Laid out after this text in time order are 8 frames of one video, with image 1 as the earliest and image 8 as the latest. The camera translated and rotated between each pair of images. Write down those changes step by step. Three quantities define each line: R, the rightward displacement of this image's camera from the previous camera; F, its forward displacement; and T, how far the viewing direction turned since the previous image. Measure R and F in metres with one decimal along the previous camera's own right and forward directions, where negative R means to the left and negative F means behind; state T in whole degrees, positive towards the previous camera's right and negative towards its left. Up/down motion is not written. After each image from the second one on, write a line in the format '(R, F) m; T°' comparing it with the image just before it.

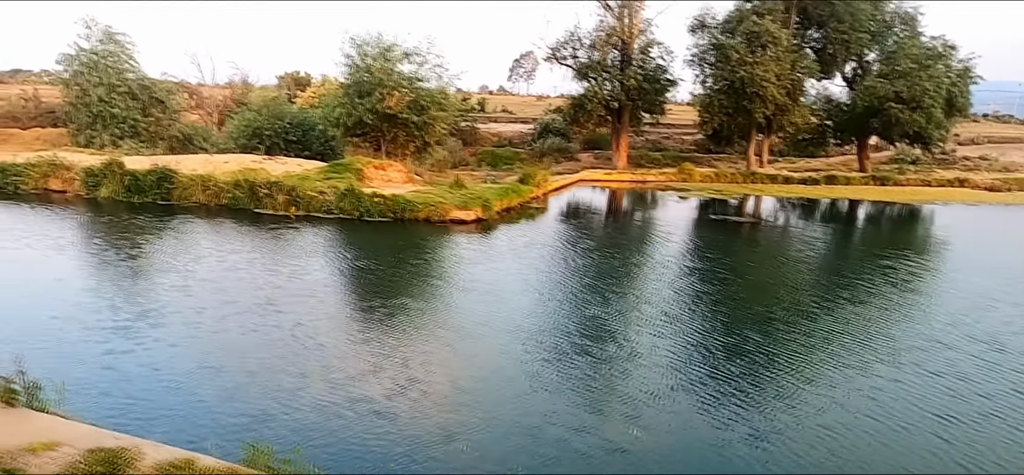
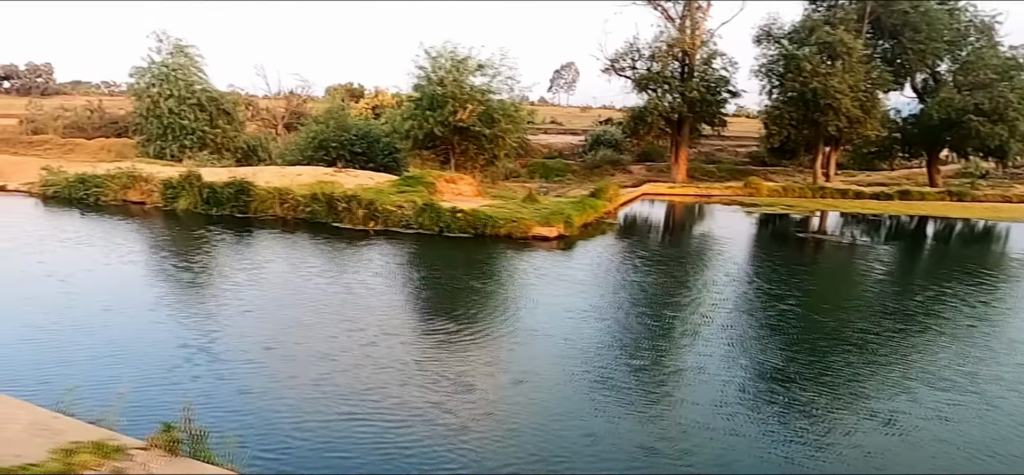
(-0.9, +0.5) m; -3°
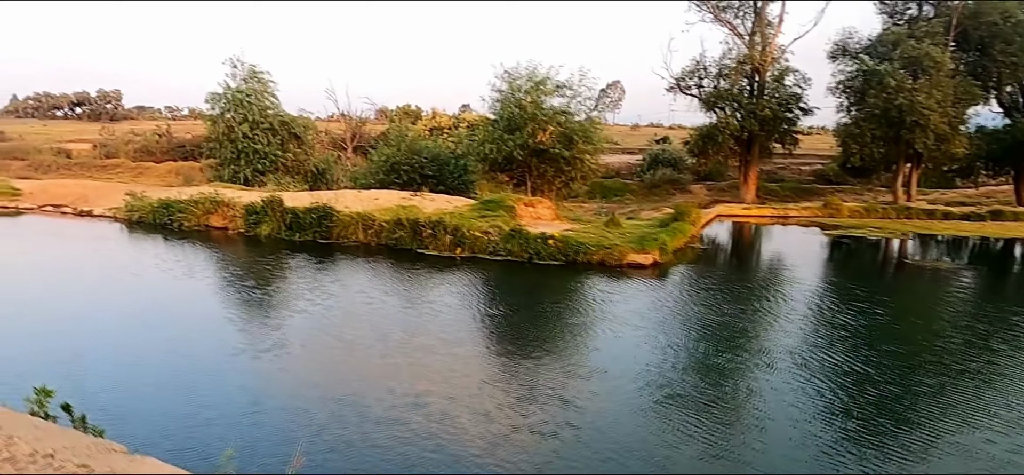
(-0.9, +0.5) m; -4°
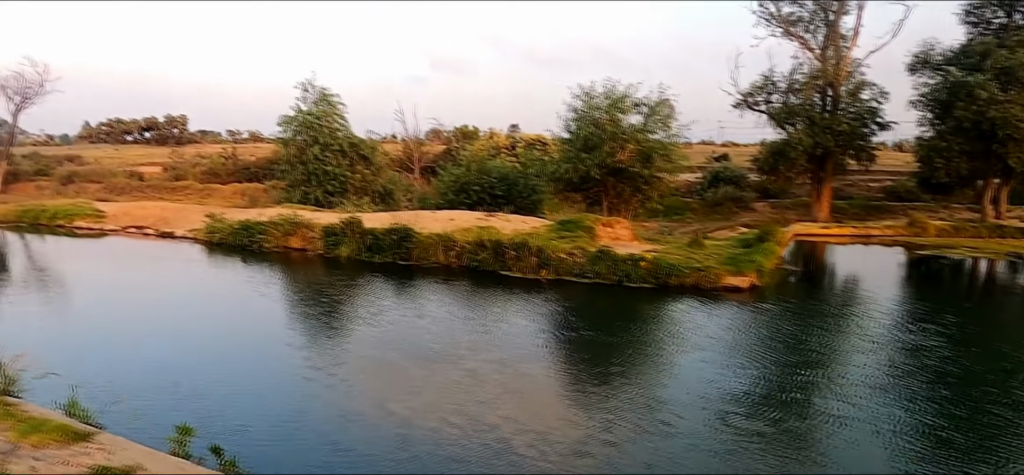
(-0.8, +0.4) m; -4°
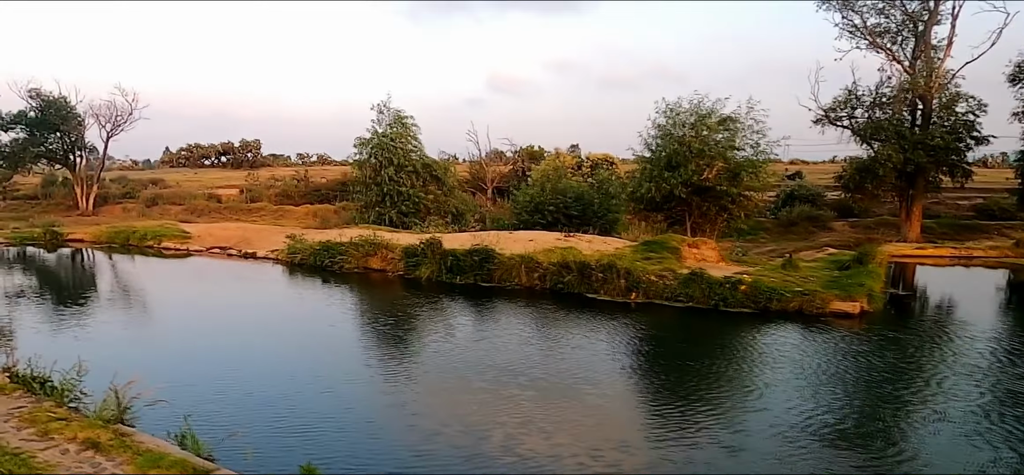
(-0.5, +0.4) m; -5°
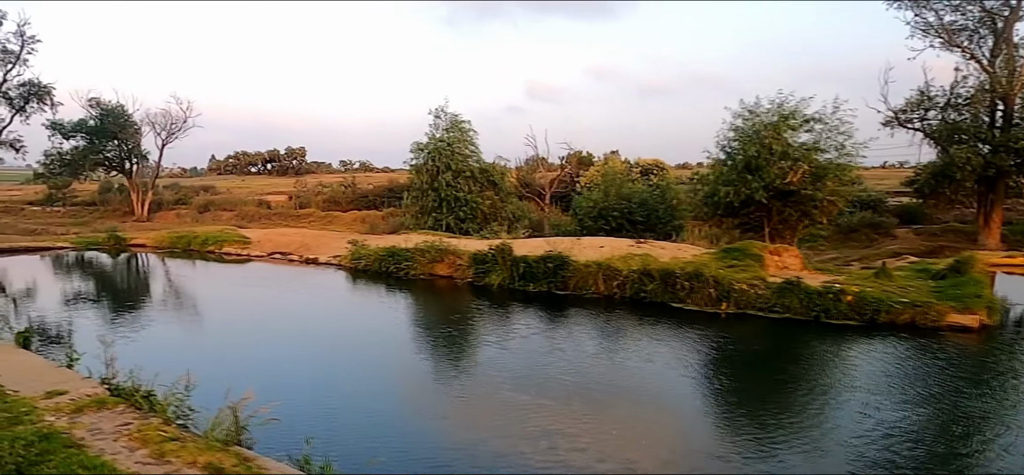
(-0.8, +0.6) m; -3°
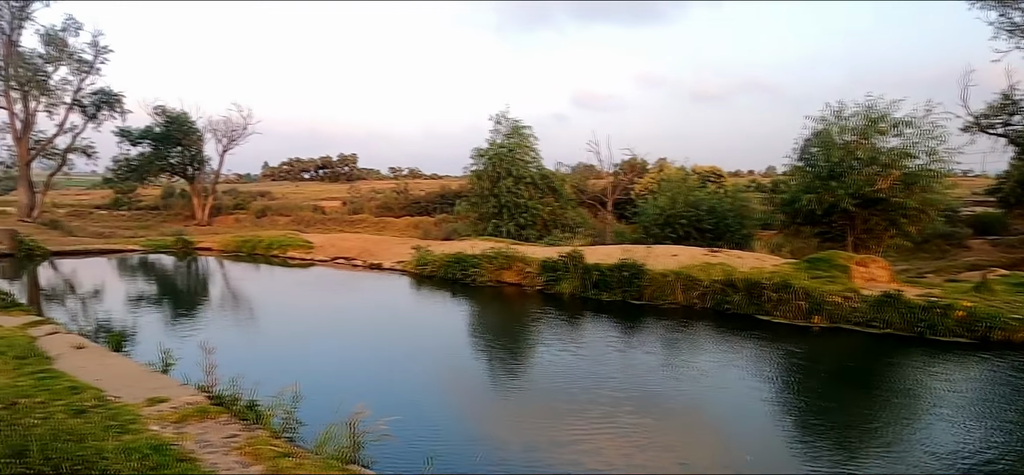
(-0.6, +0.4) m; -4°
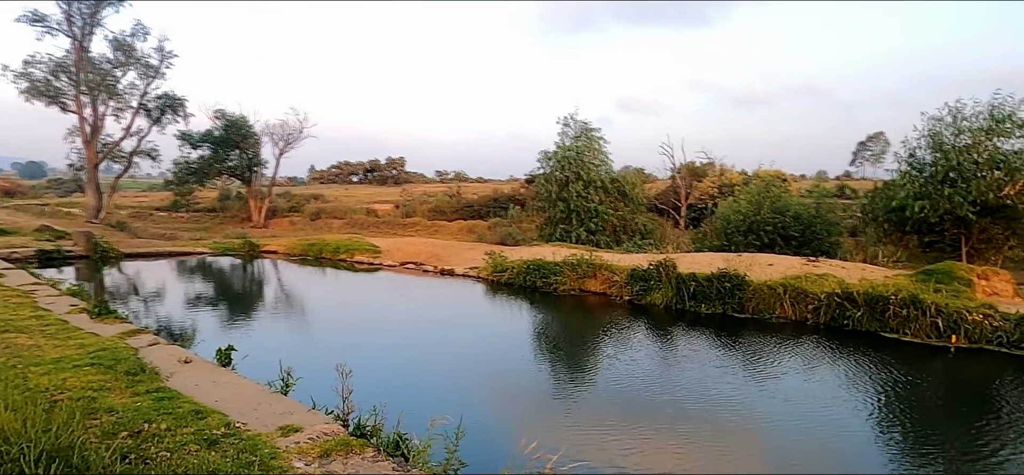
(-1.0, +0.7) m; -4°
